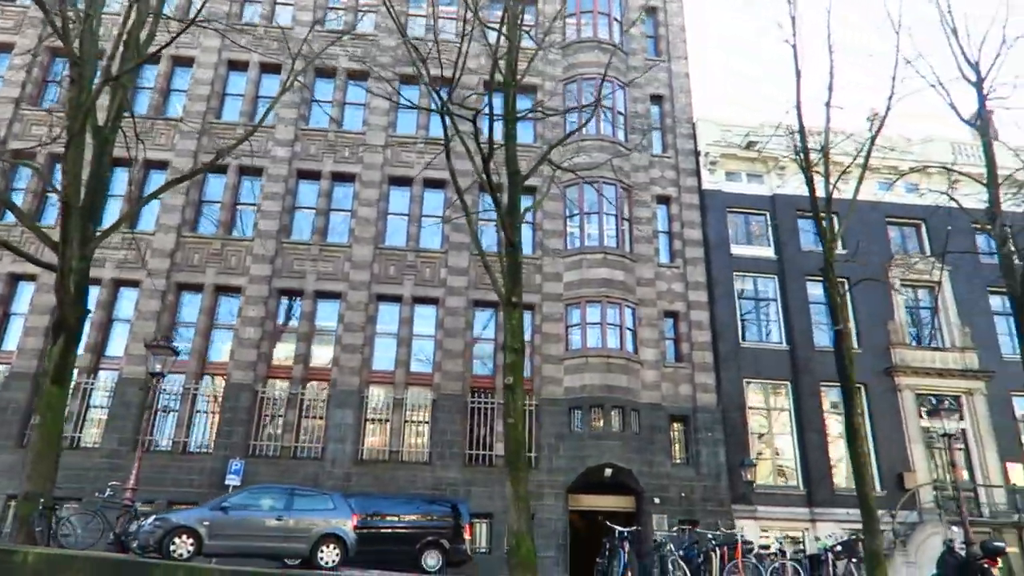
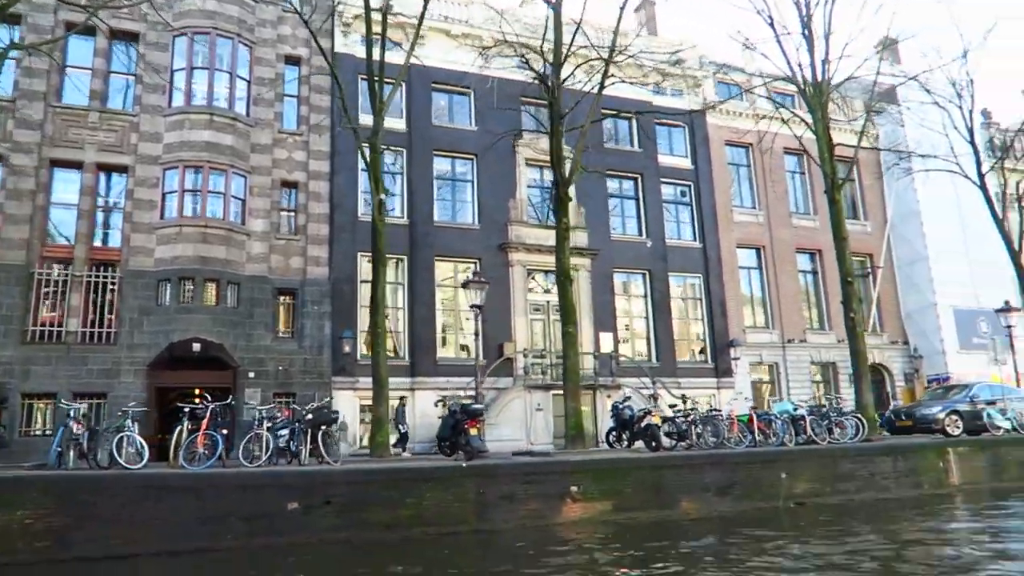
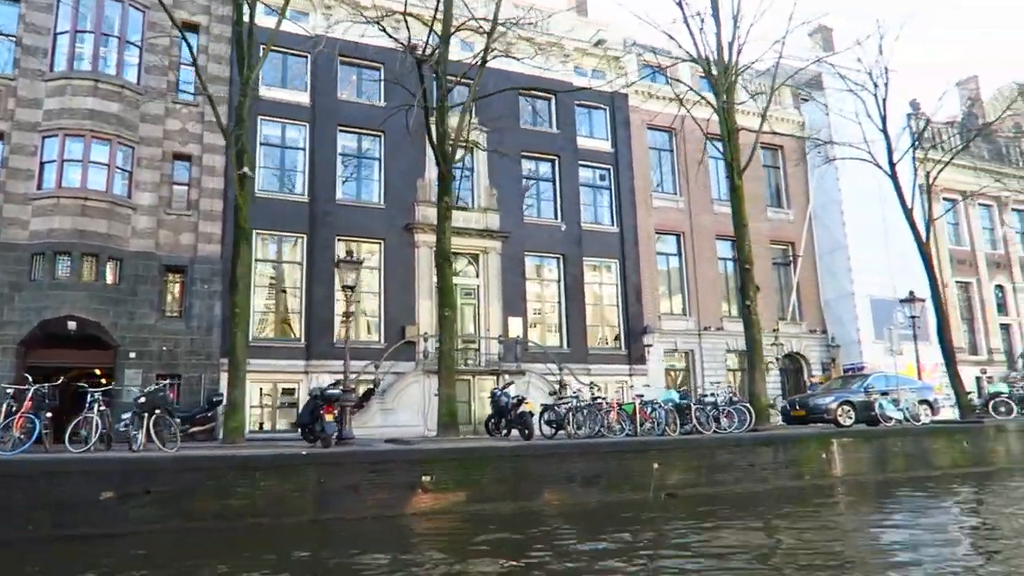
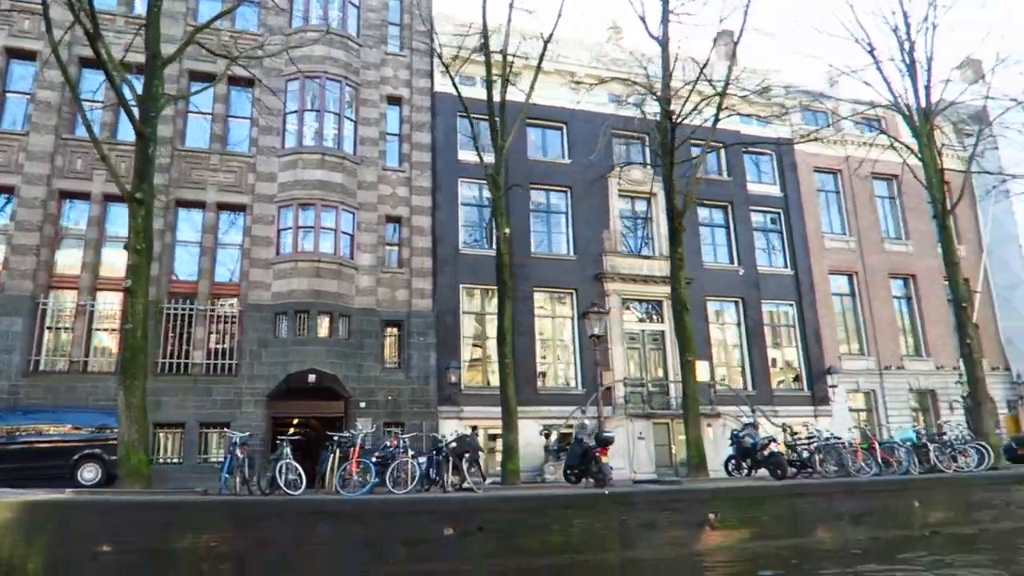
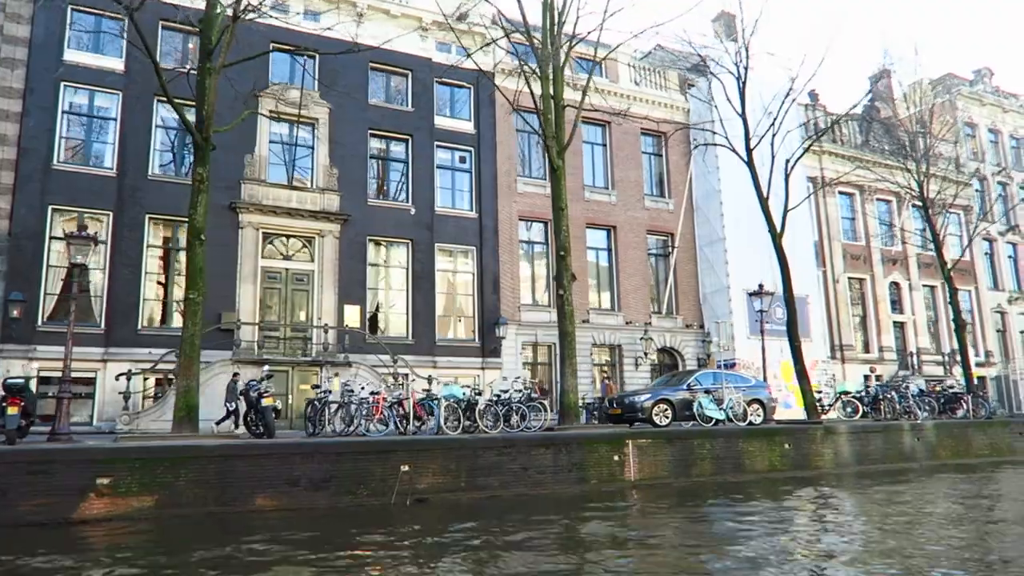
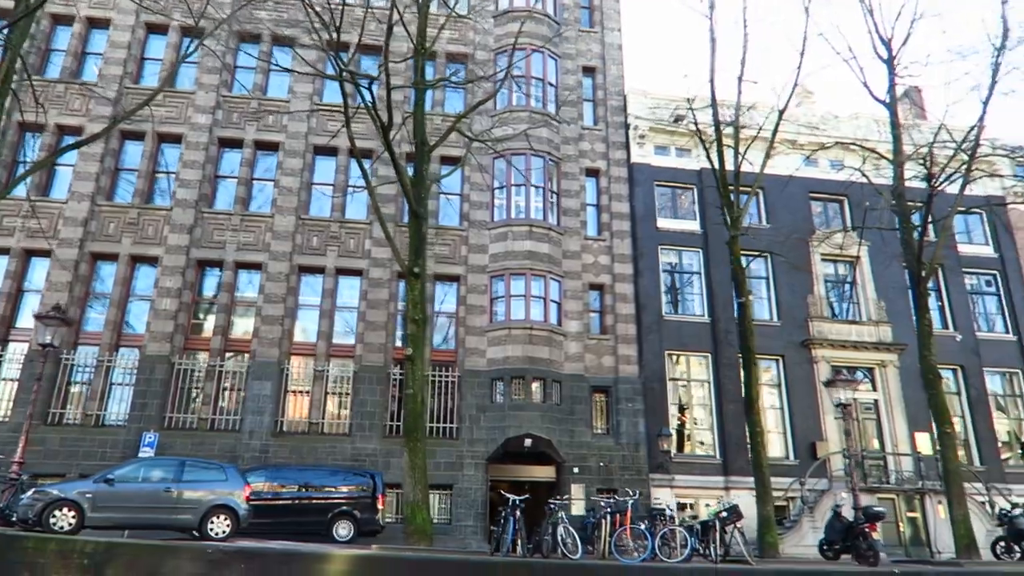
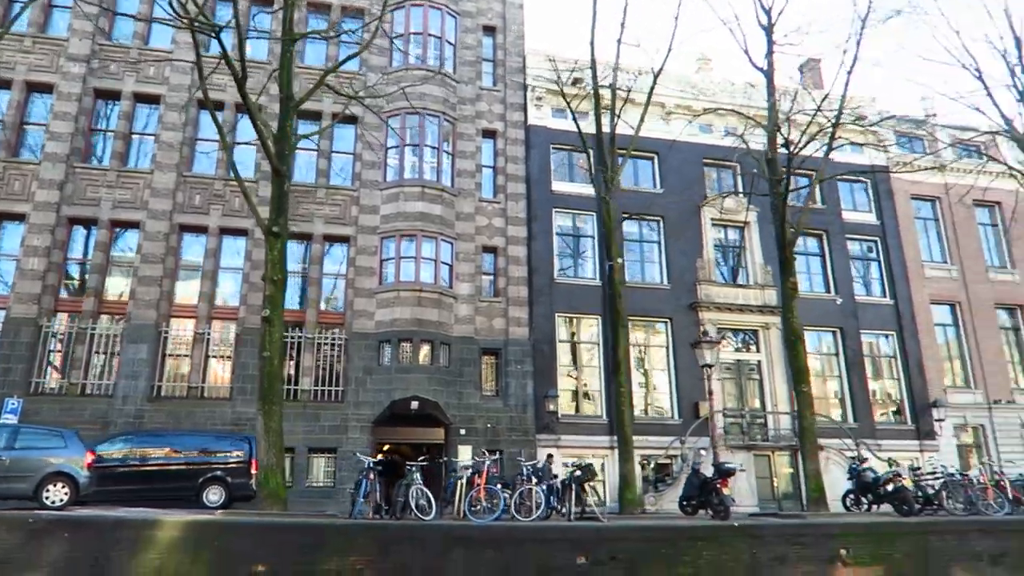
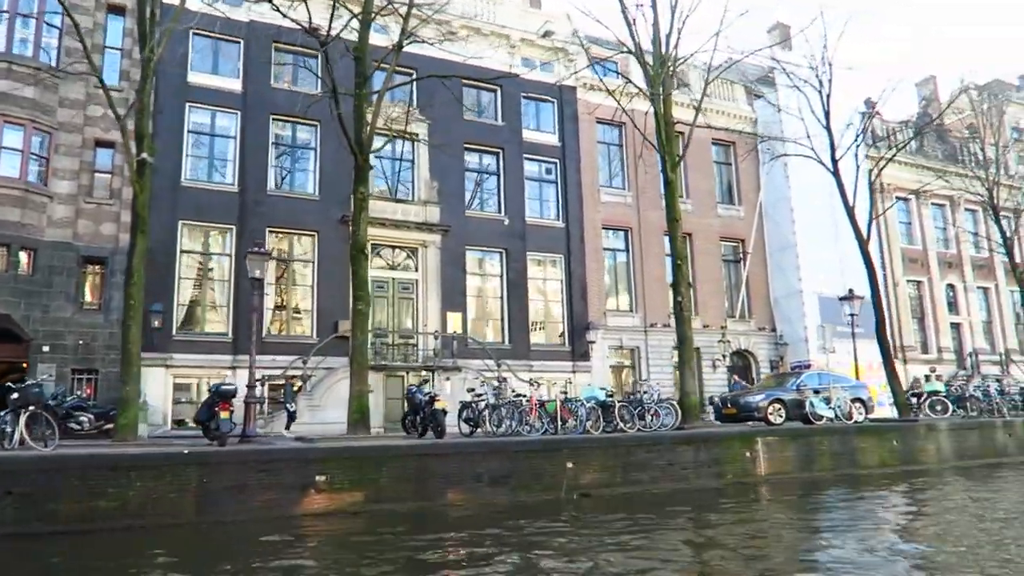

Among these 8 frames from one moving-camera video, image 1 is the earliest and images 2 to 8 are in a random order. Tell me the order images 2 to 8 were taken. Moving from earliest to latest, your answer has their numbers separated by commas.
6, 7, 4, 2, 3, 8, 5
